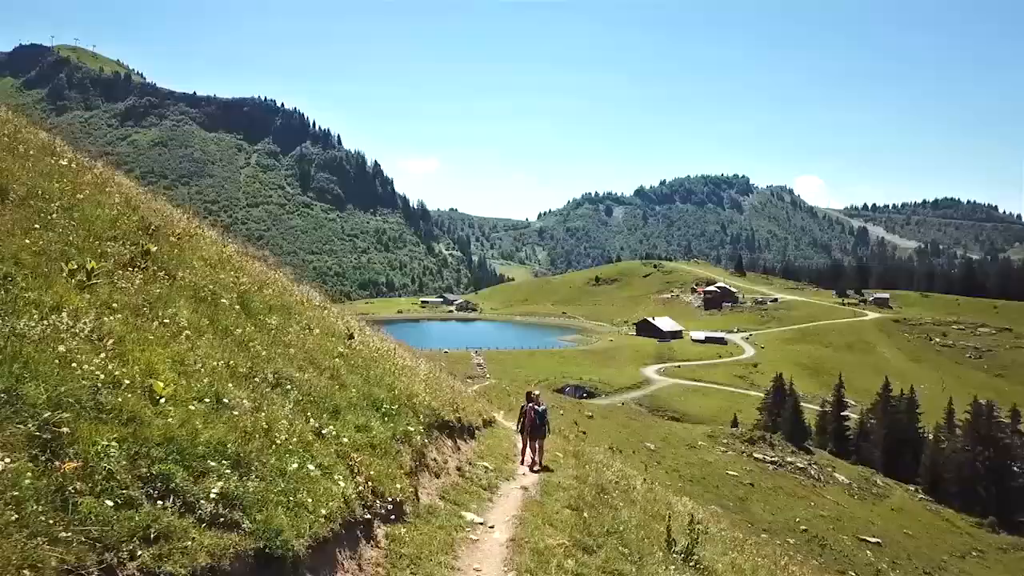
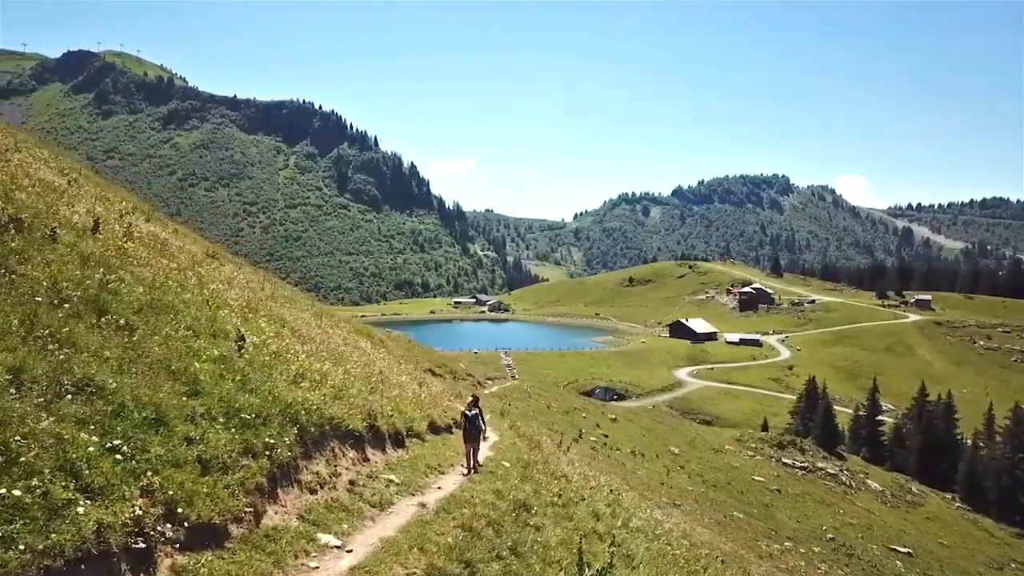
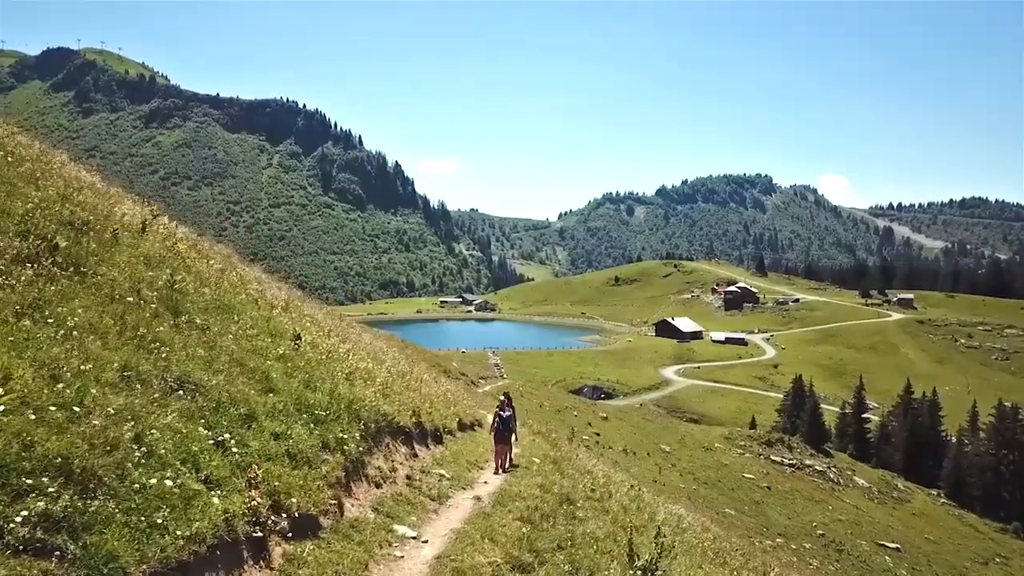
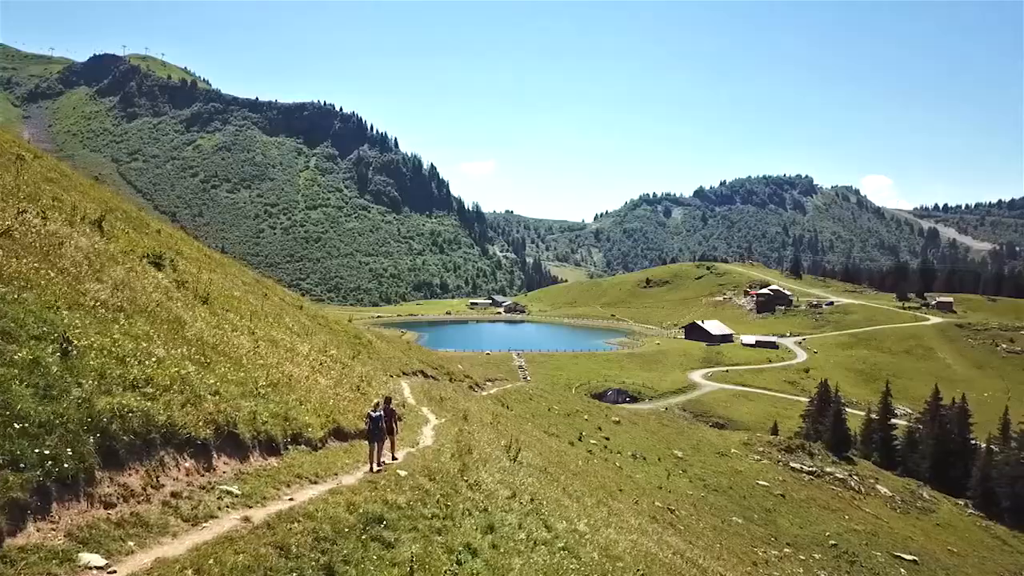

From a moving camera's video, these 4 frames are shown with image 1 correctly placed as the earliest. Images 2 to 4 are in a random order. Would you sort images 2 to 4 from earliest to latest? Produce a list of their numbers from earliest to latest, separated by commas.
3, 2, 4
